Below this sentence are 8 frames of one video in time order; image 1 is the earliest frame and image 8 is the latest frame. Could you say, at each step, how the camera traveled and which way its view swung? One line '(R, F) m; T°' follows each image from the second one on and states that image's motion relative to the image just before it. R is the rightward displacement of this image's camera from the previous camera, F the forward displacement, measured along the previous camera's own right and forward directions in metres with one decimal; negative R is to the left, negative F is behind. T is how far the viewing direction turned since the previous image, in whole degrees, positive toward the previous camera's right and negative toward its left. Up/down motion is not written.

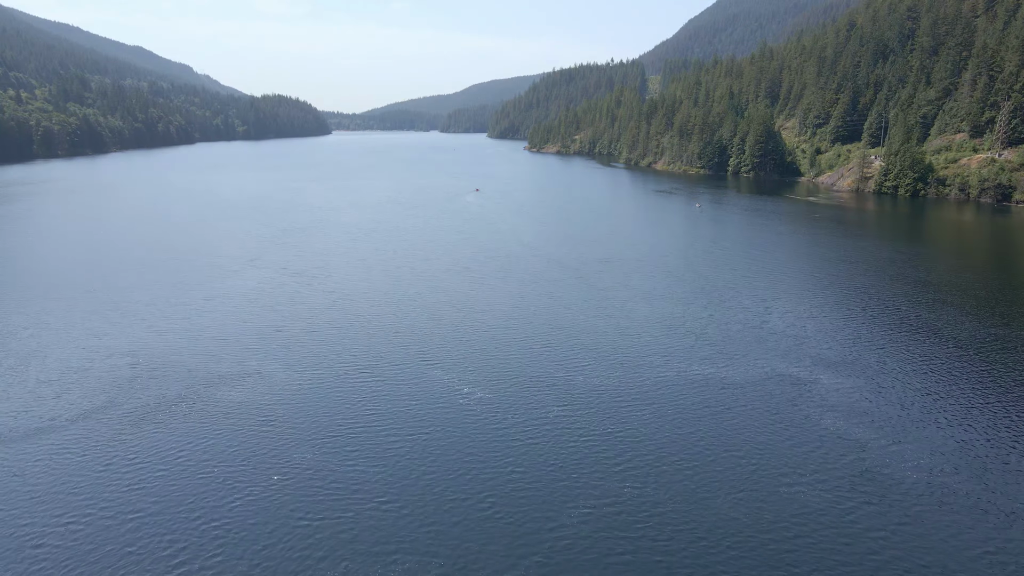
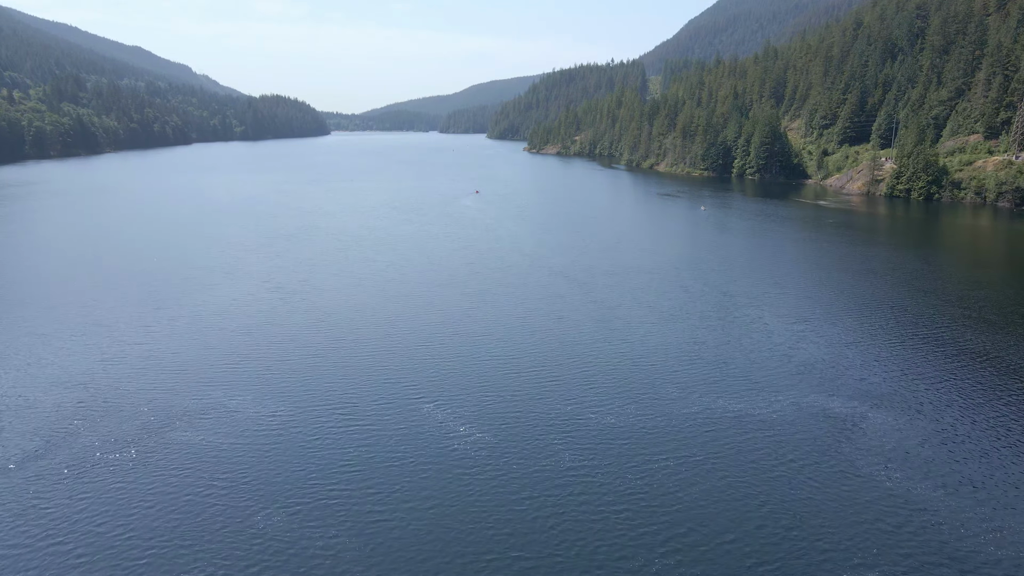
(-0.1, +3.7) m; 0°
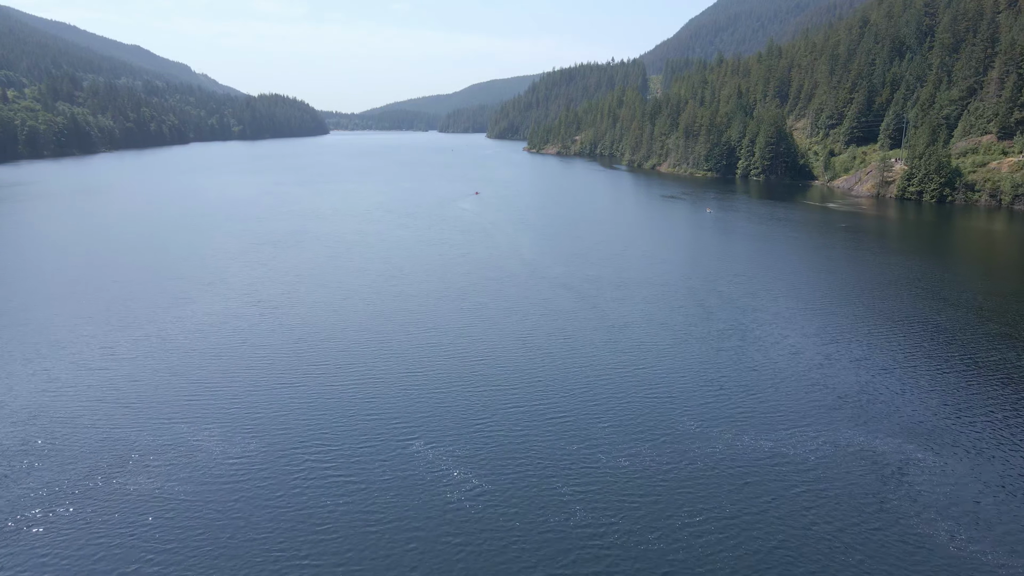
(0.0, +3.2) m; 0°
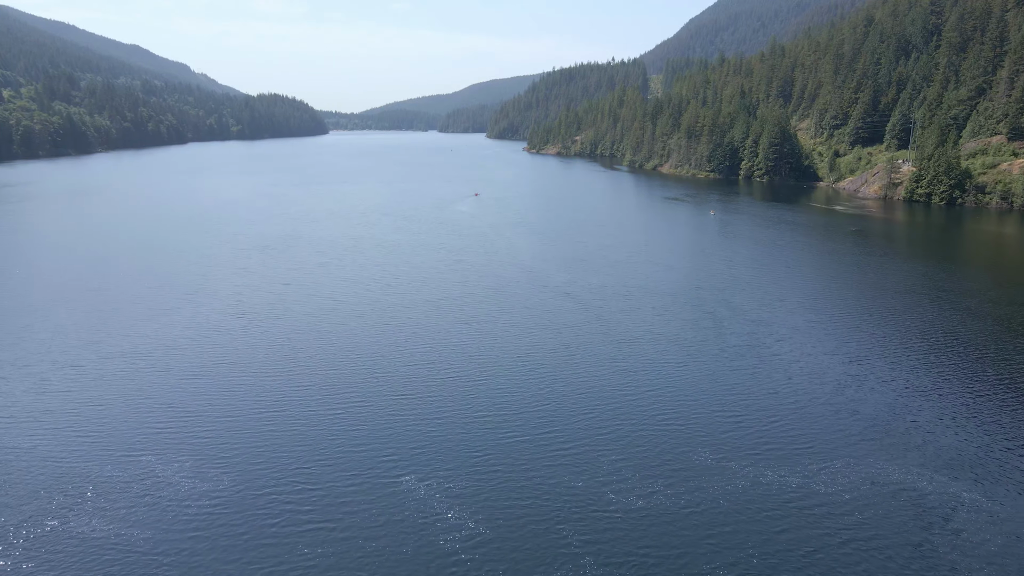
(0.0, +2.3) m; 0°
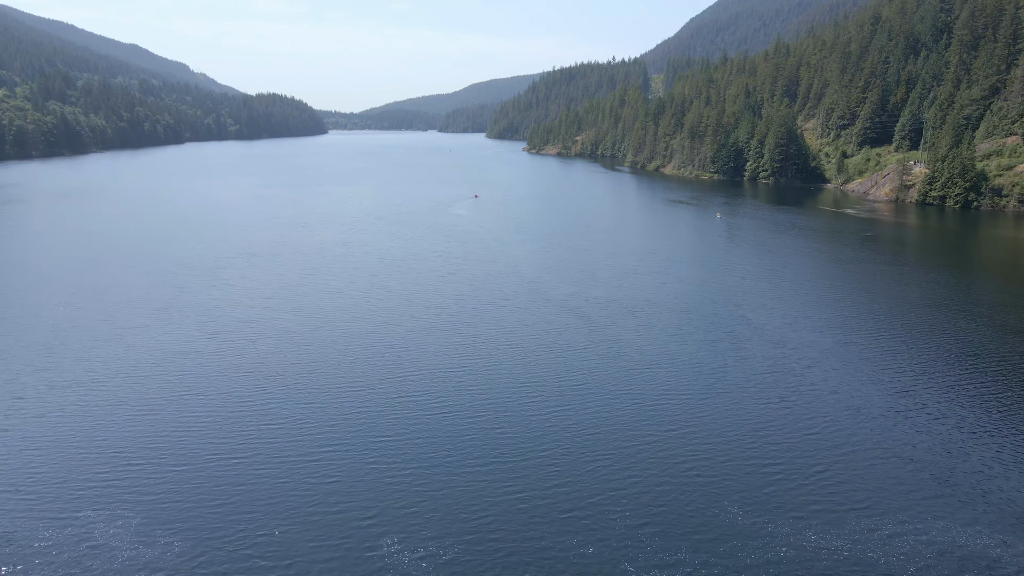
(0.0, +3.4) m; 0°
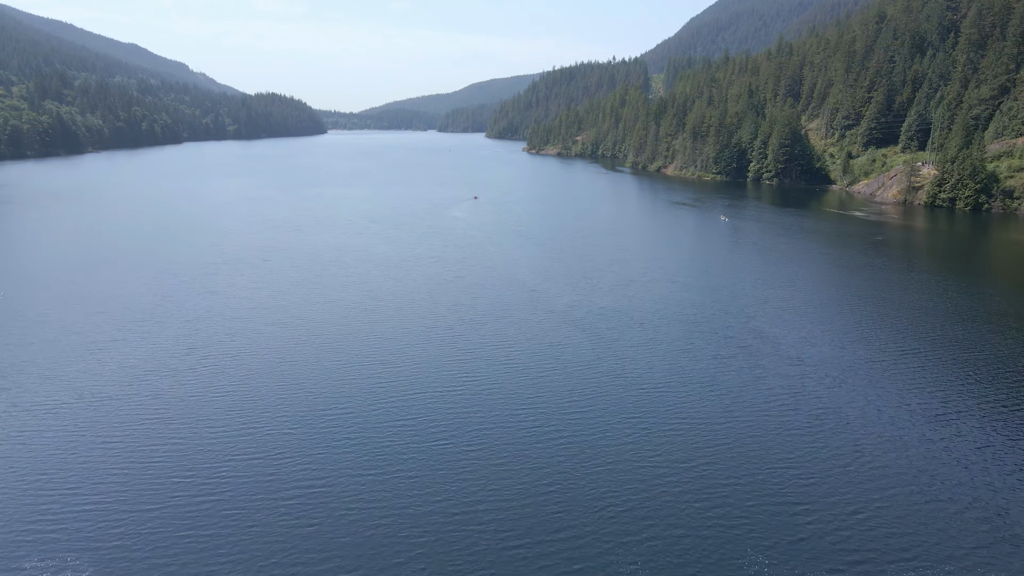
(0.0, +2.2) m; 0°
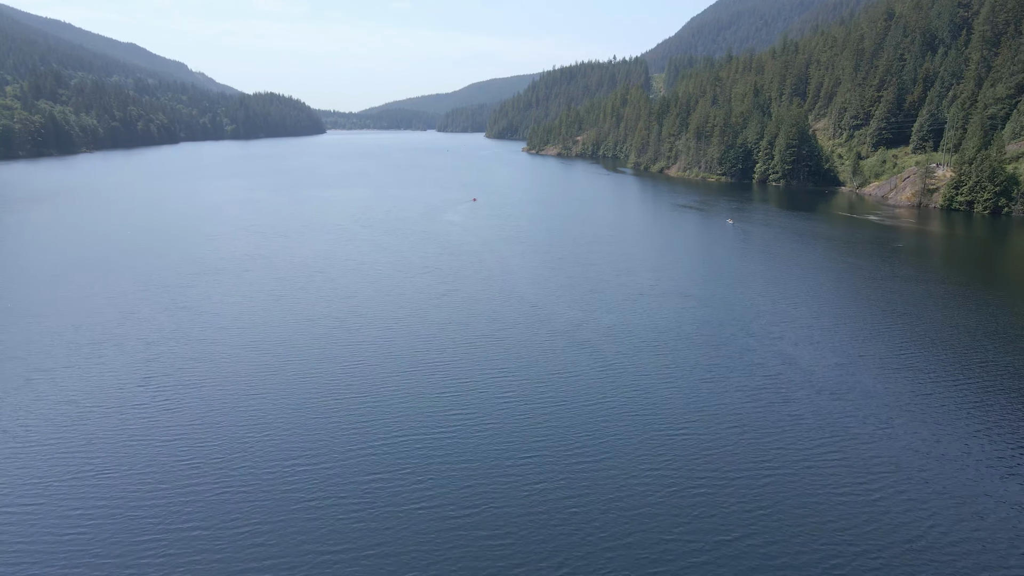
(+0.1, +3.9) m; 0°
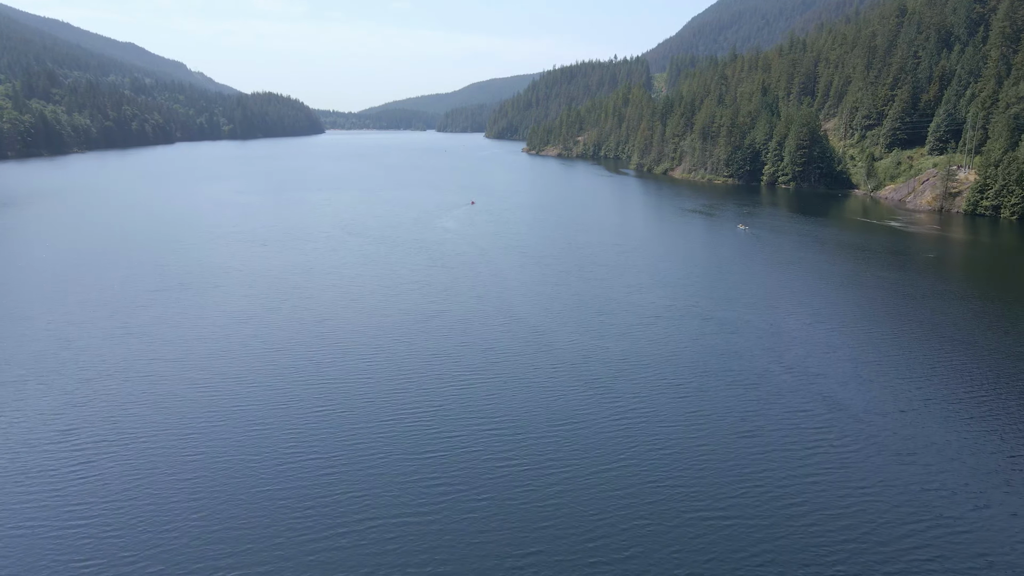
(+0.1, +5.1) m; 0°
